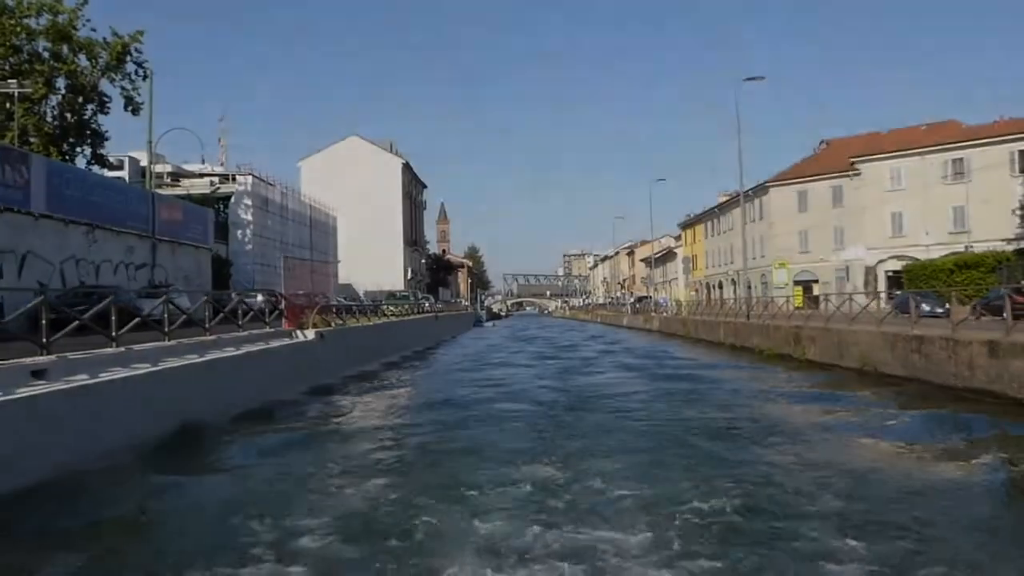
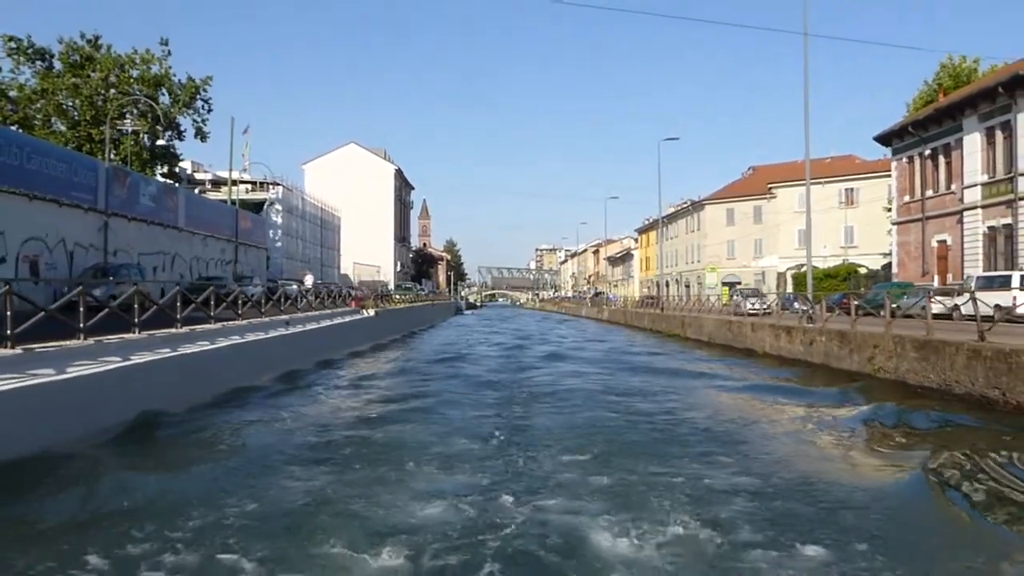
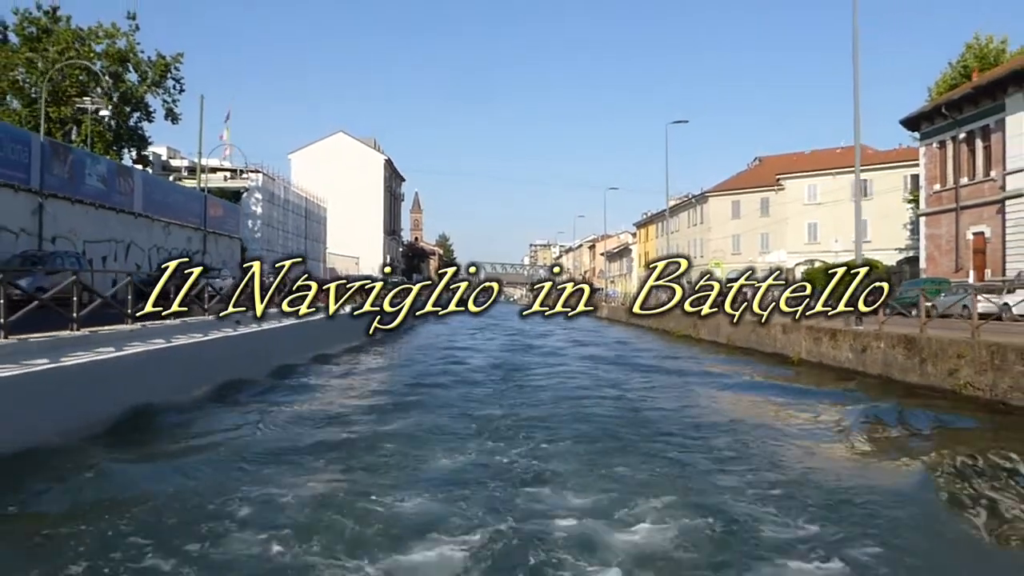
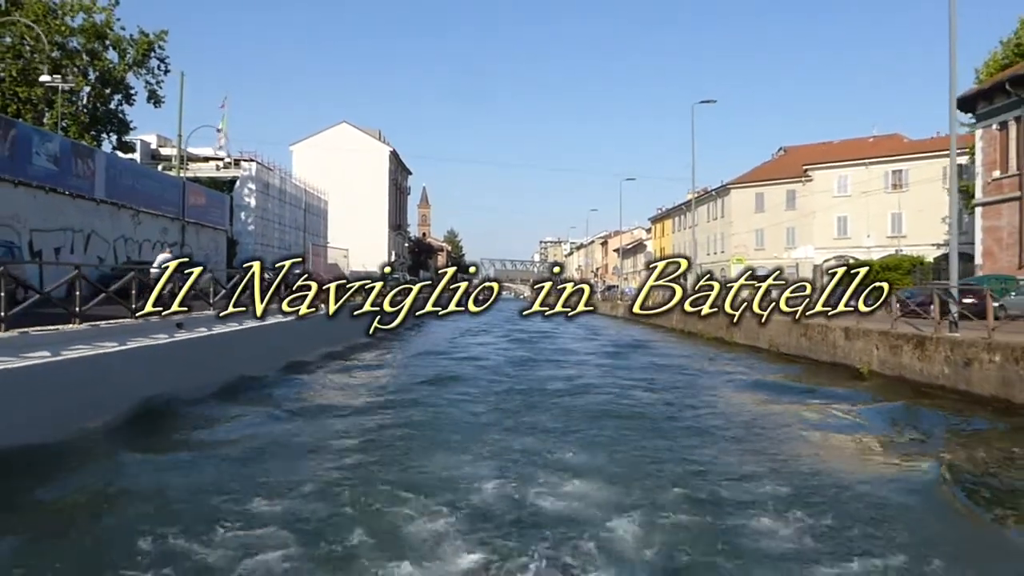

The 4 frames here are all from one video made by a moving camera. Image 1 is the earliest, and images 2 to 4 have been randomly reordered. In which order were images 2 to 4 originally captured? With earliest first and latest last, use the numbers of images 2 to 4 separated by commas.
4, 3, 2
